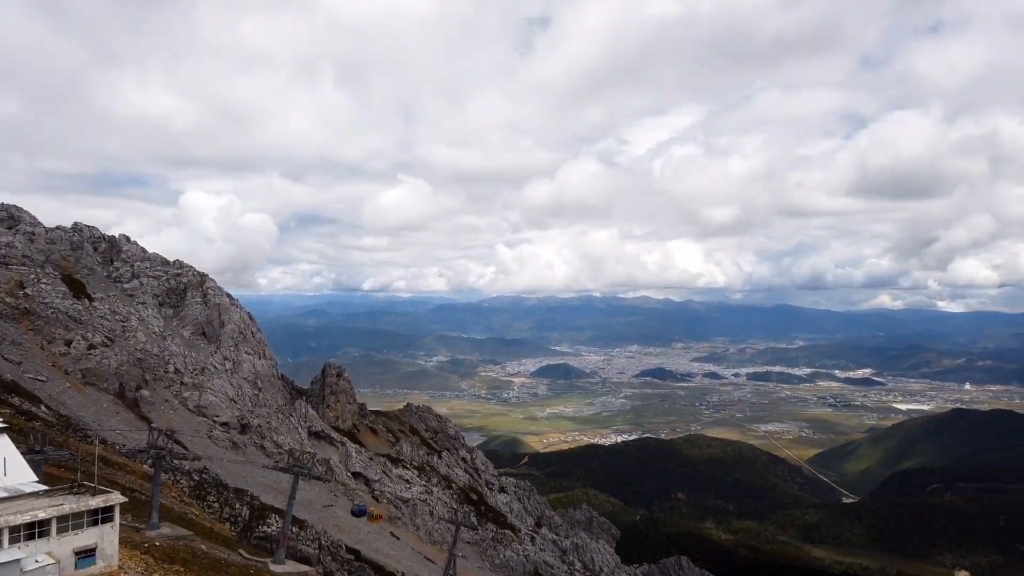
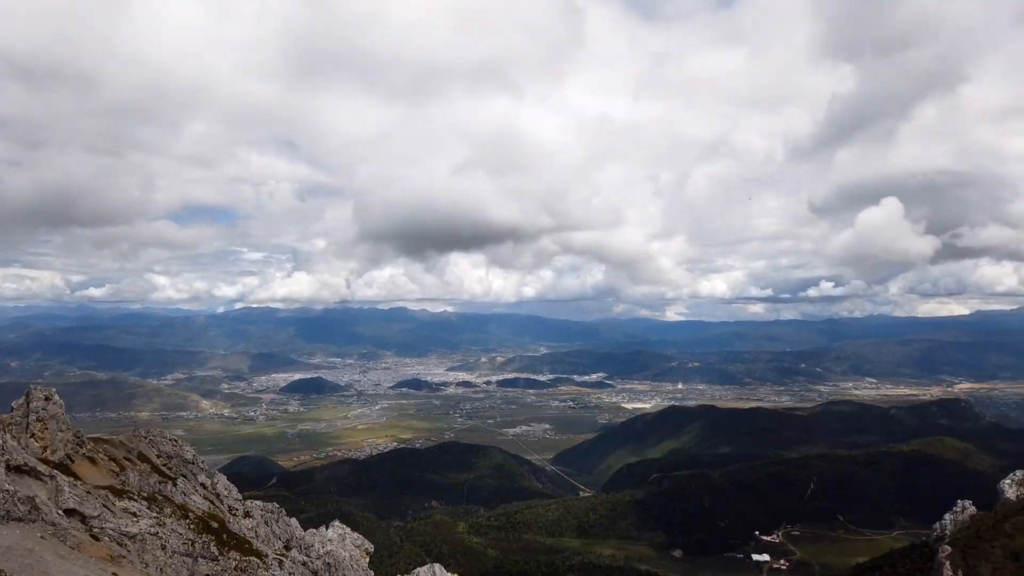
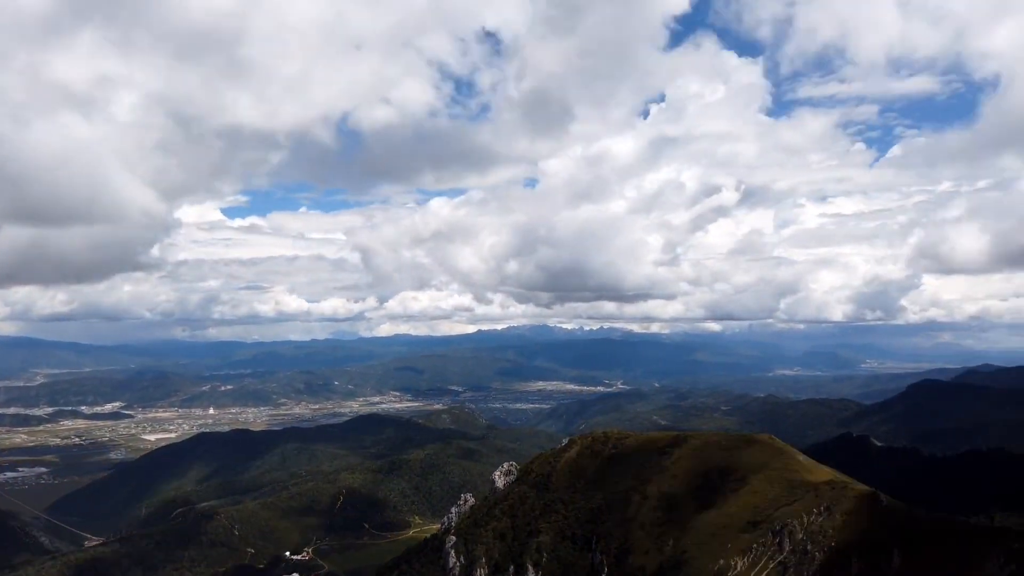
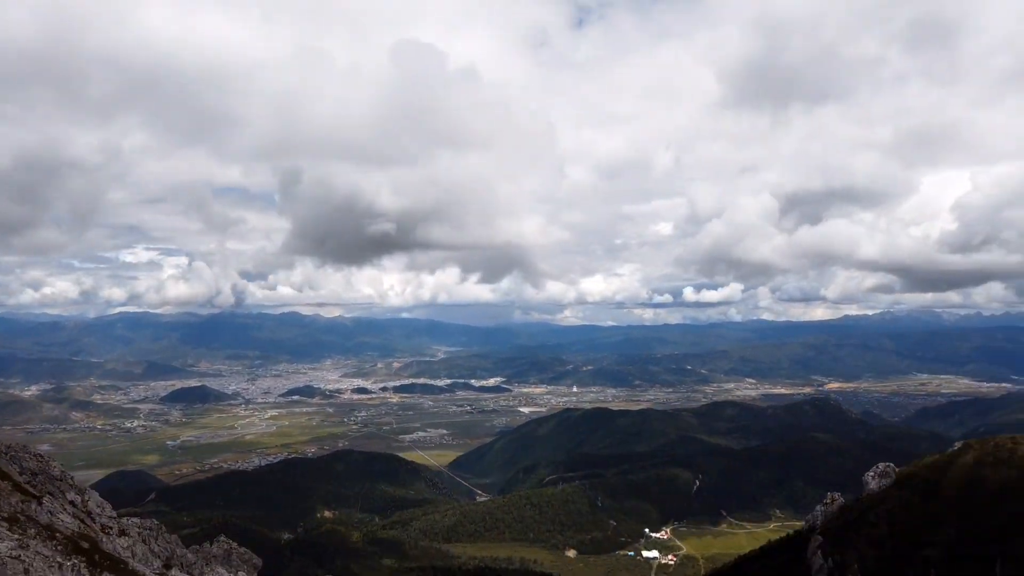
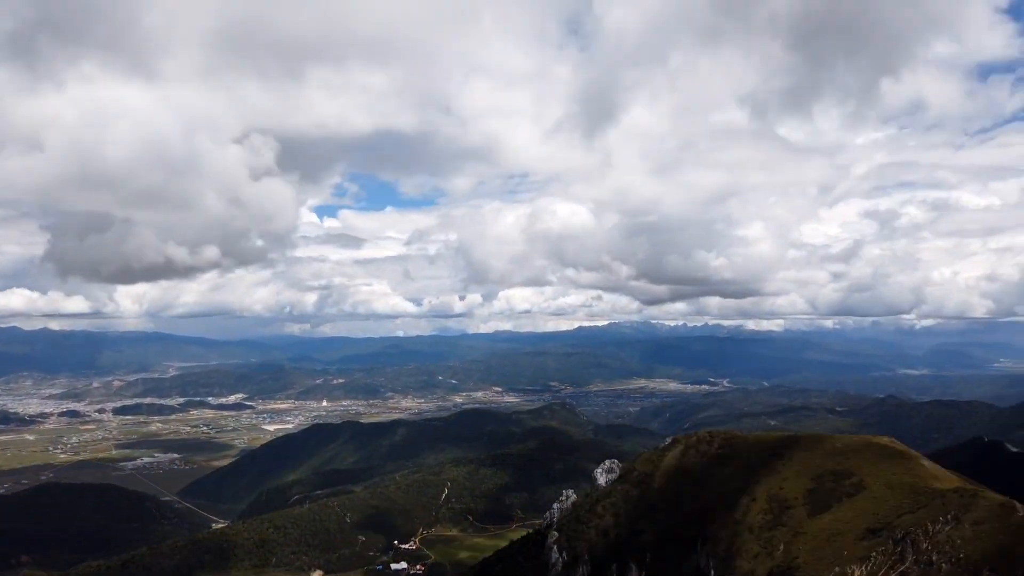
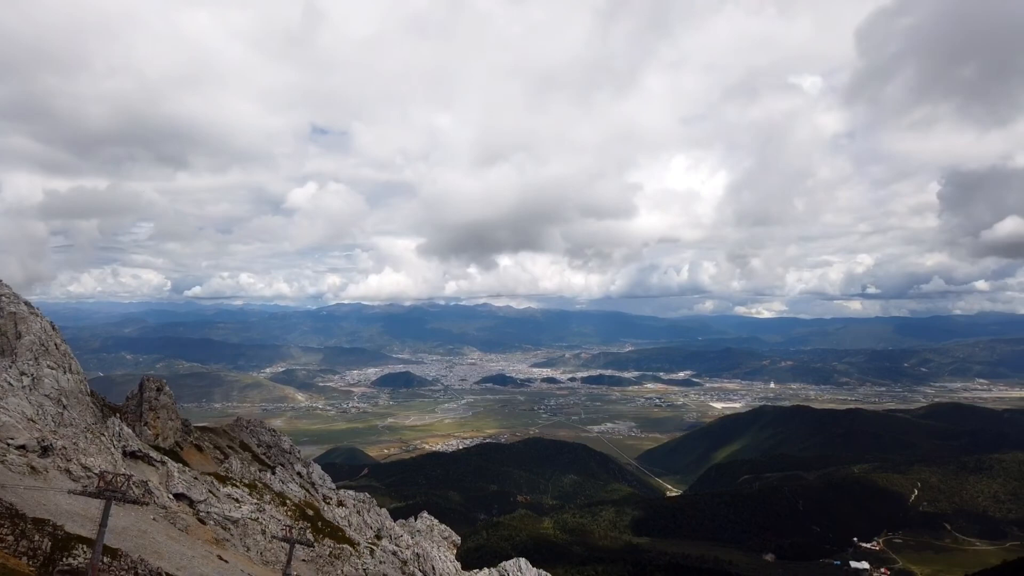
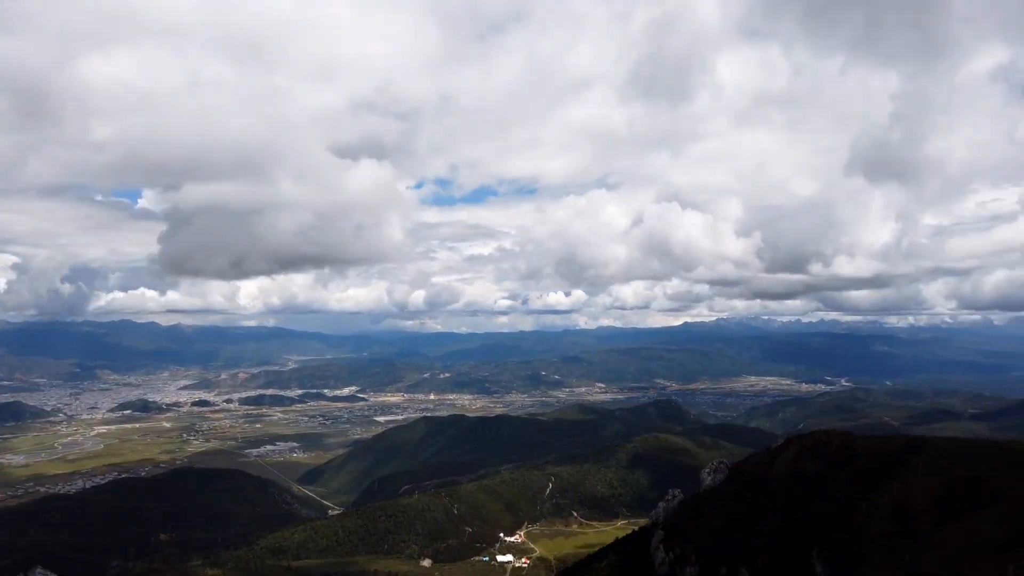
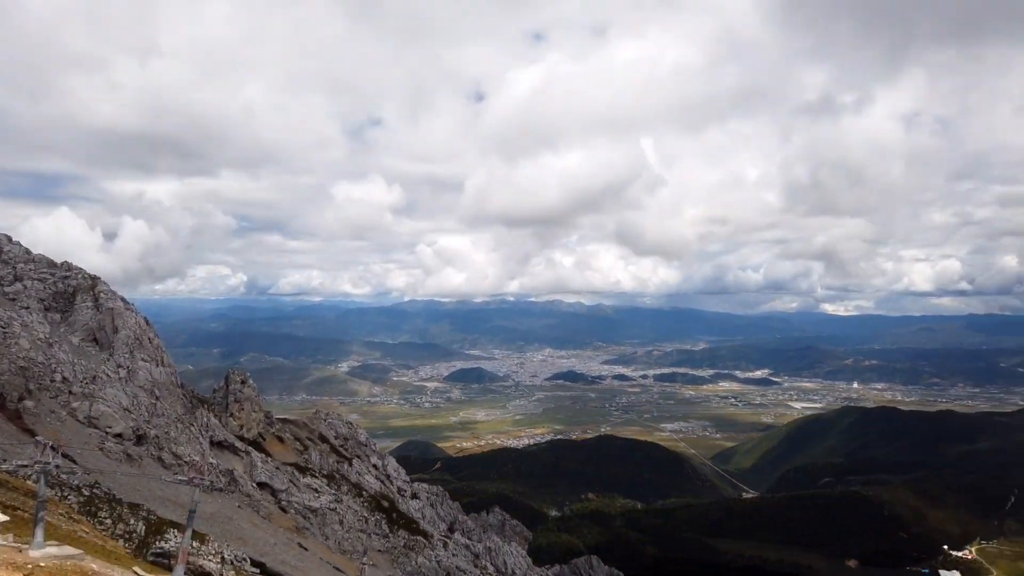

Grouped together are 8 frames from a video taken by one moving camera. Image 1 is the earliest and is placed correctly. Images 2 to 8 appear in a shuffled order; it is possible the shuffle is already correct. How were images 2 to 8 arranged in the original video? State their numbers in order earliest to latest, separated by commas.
8, 6, 2, 4, 7, 5, 3
